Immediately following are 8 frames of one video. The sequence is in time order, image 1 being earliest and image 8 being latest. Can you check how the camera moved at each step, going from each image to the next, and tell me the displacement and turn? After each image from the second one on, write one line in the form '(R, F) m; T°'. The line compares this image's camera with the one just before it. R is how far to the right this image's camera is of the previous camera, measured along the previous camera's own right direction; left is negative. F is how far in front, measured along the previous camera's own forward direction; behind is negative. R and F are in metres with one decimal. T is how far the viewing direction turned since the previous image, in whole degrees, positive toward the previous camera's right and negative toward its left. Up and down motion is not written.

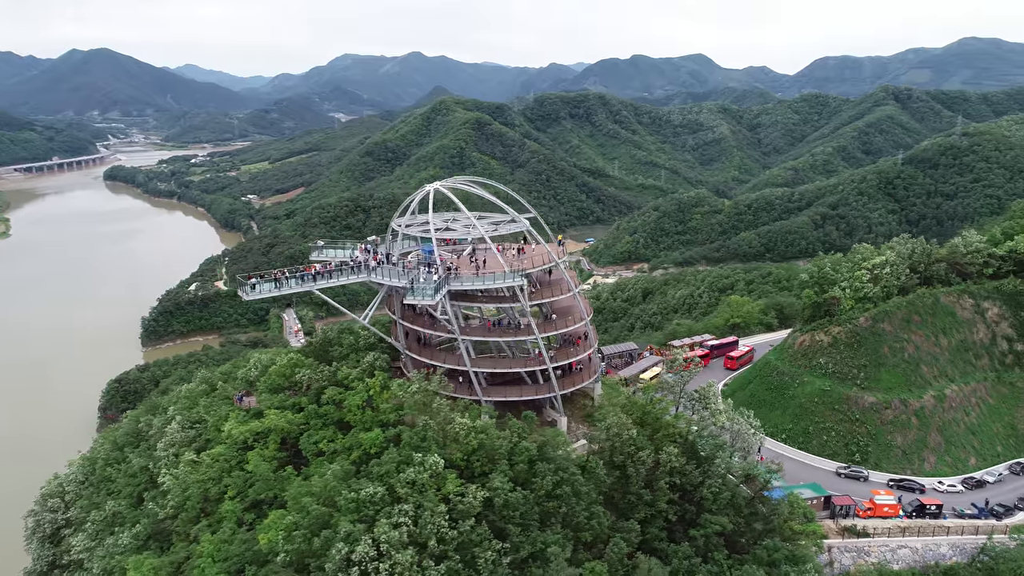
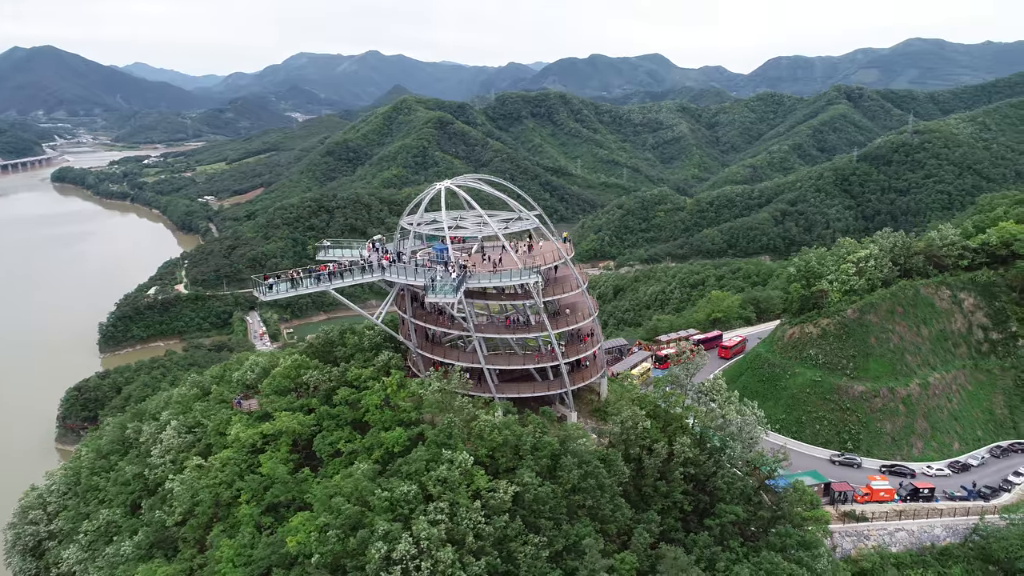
(-1.4, 0.0) m; +2°
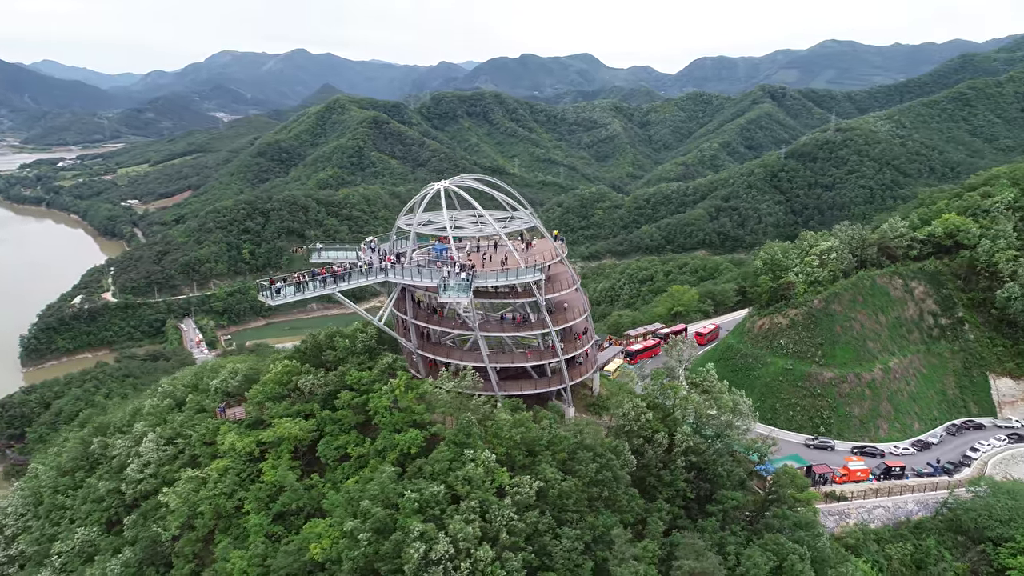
(-1.8, 0.0) m; +4°
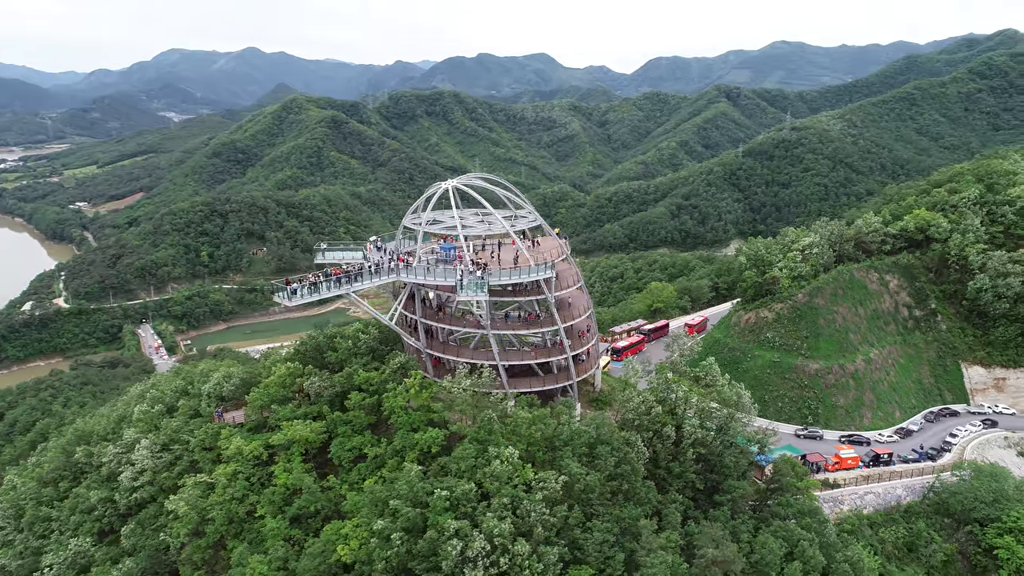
(-1.4, -0.1) m; +3°
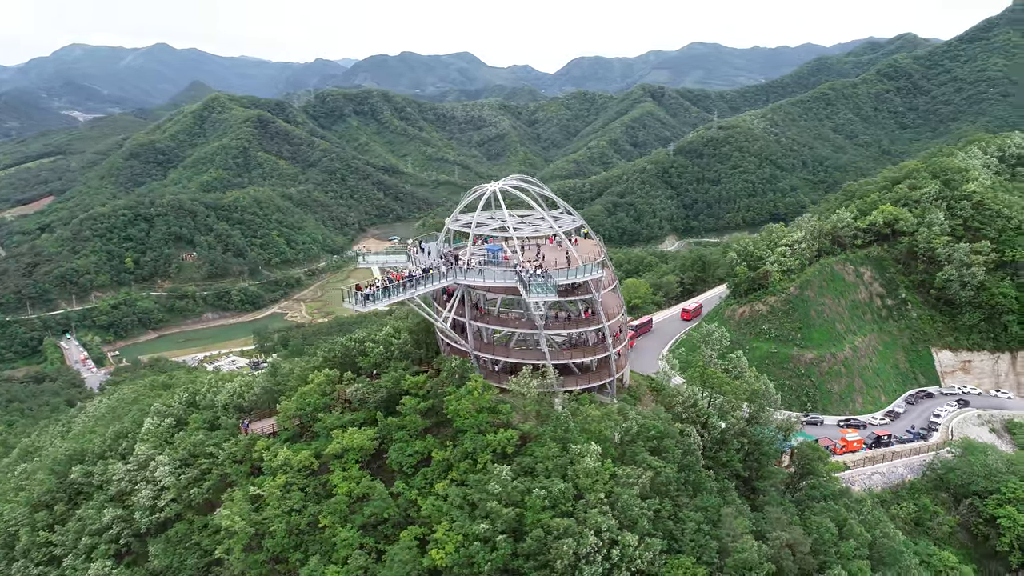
(-3.6, -0.2) m; +4°
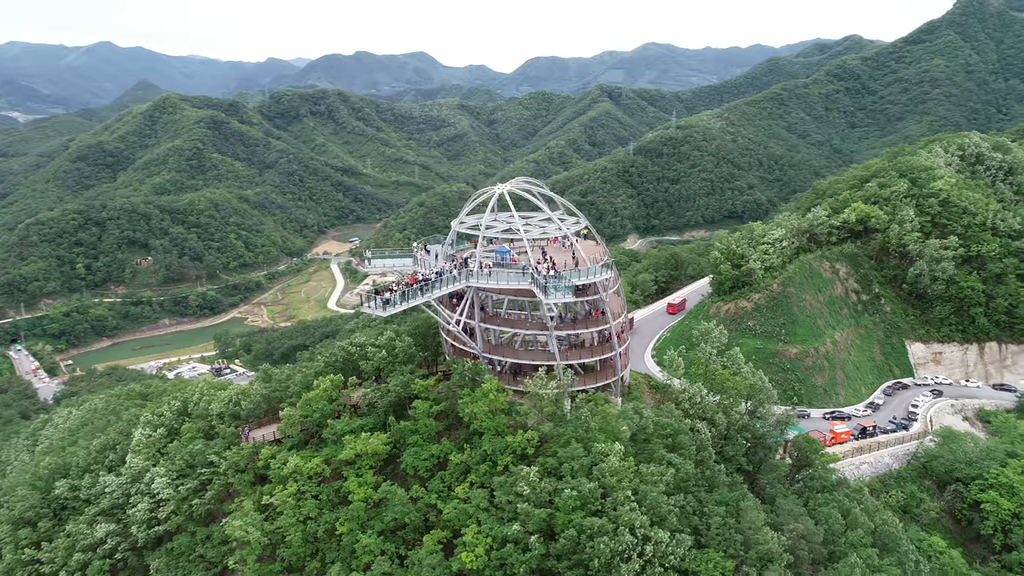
(-1.5, -0.1) m; +3°
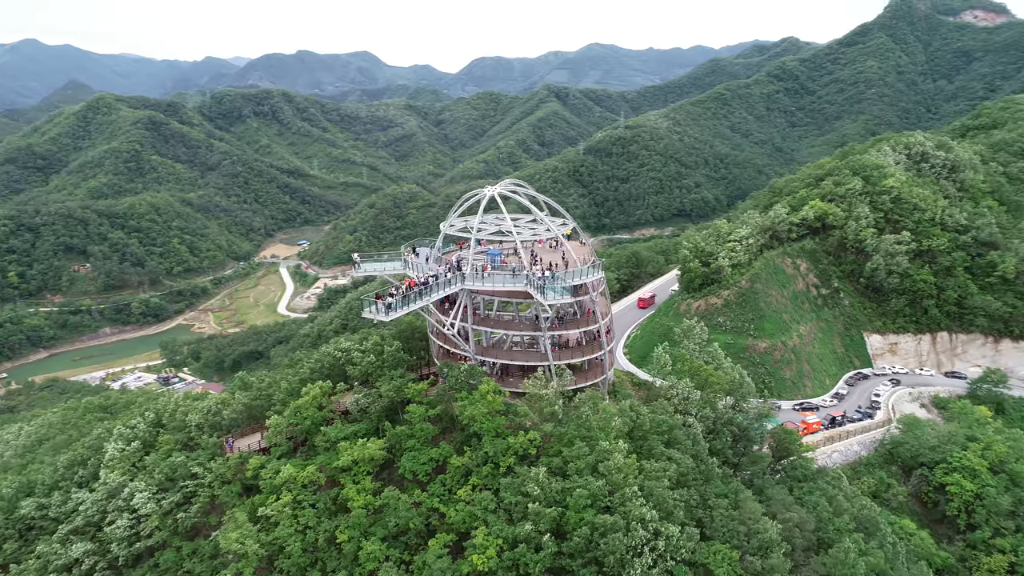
(-1.2, -0.2) m; +4°
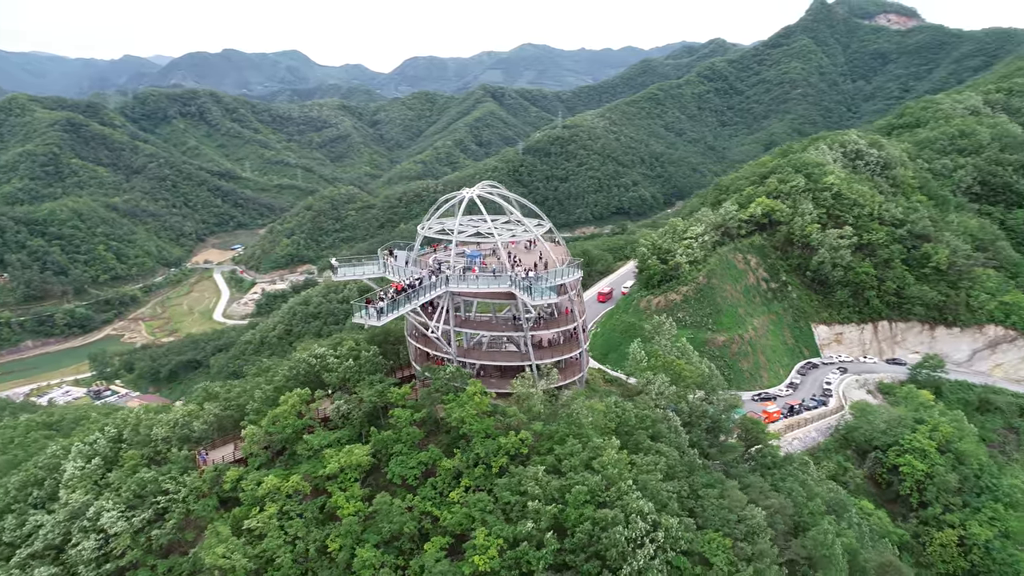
(-1.1, -0.3) m; +5°
